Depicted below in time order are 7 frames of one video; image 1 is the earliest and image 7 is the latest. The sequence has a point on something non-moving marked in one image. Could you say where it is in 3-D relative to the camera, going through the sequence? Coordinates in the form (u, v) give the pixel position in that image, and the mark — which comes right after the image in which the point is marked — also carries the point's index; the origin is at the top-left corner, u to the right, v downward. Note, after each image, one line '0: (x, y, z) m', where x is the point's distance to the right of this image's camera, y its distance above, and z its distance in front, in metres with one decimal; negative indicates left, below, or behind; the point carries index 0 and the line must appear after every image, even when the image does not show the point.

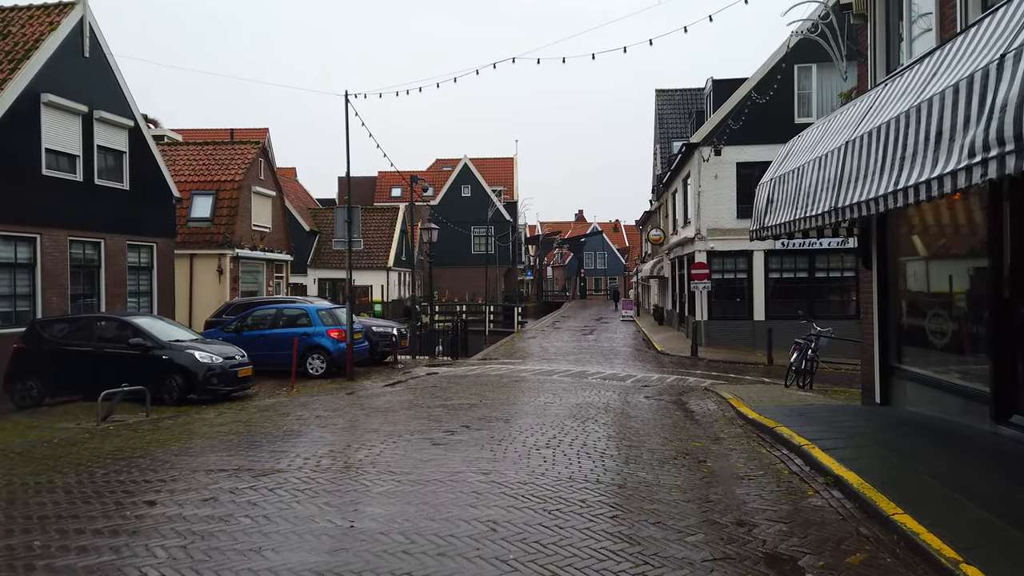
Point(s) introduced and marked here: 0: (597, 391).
0: (+1.3, -1.7, +12.2) m
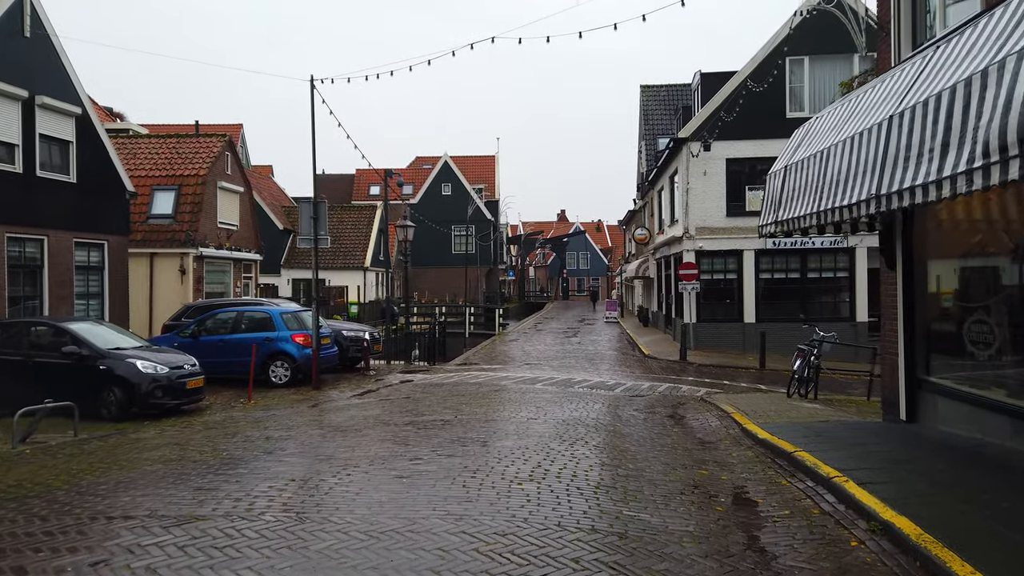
0: (+1.0, -1.7, +11.1) m
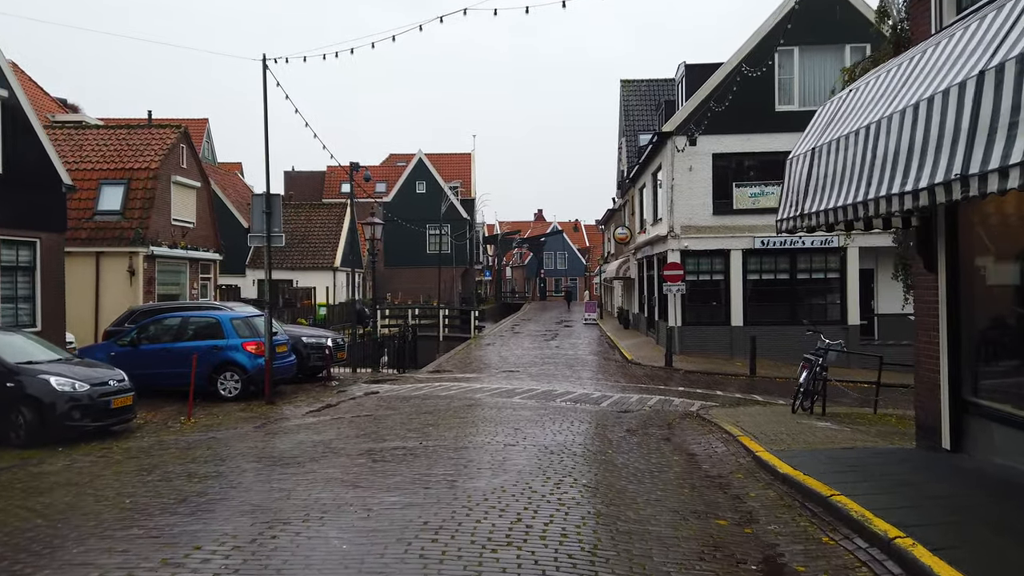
0: (+0.7, -1.7, +9.8) m
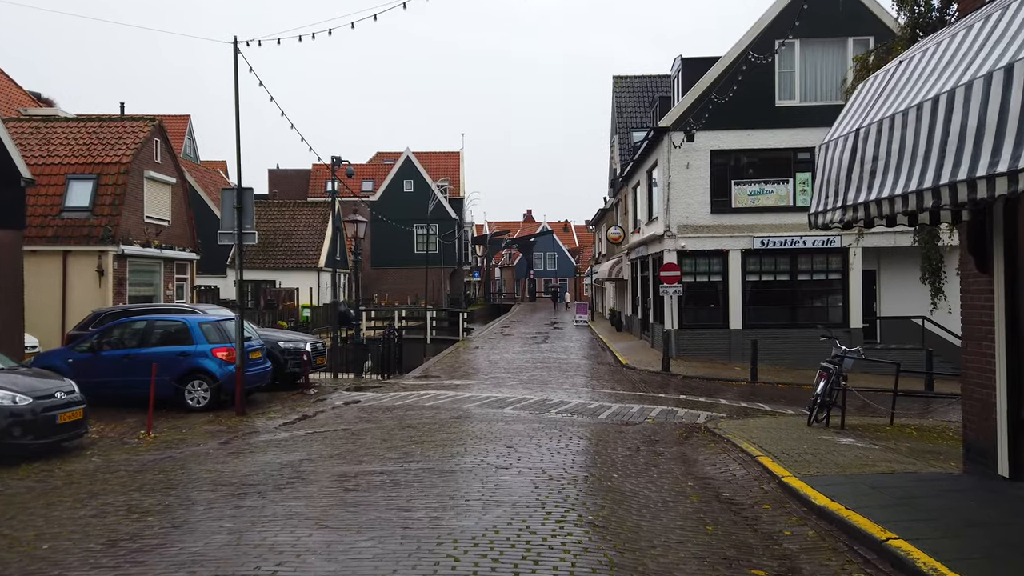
0: (+0.6, -1.8, +8.9) m
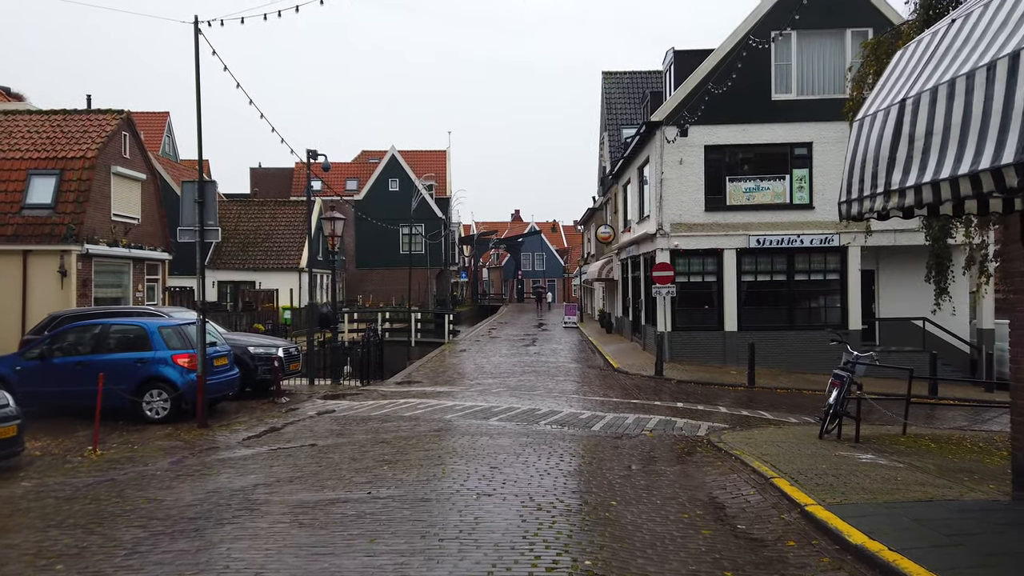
0: (+0.4, -1.8, +8.1) m
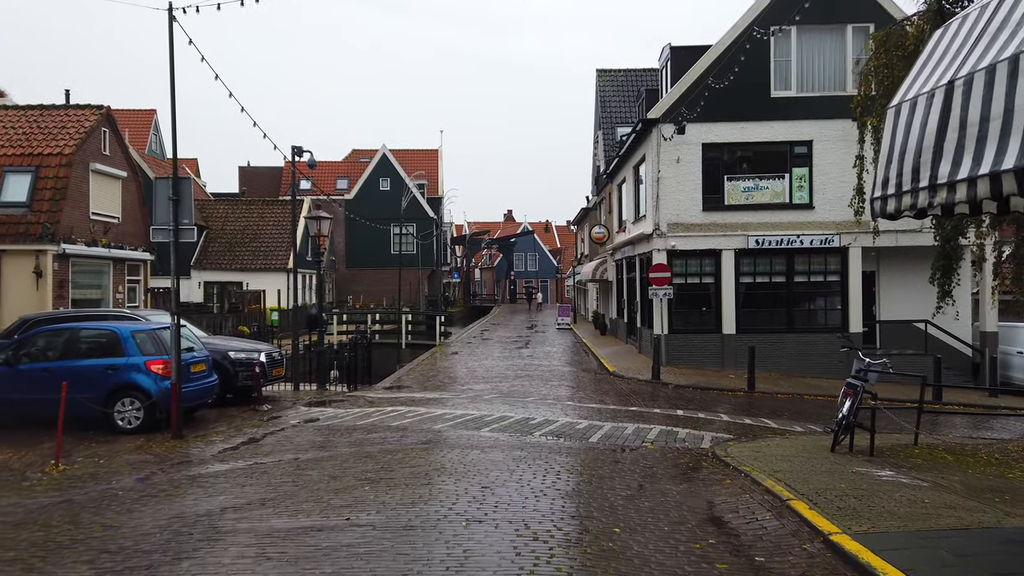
0: (+0.4, -1.8, +7.5) m
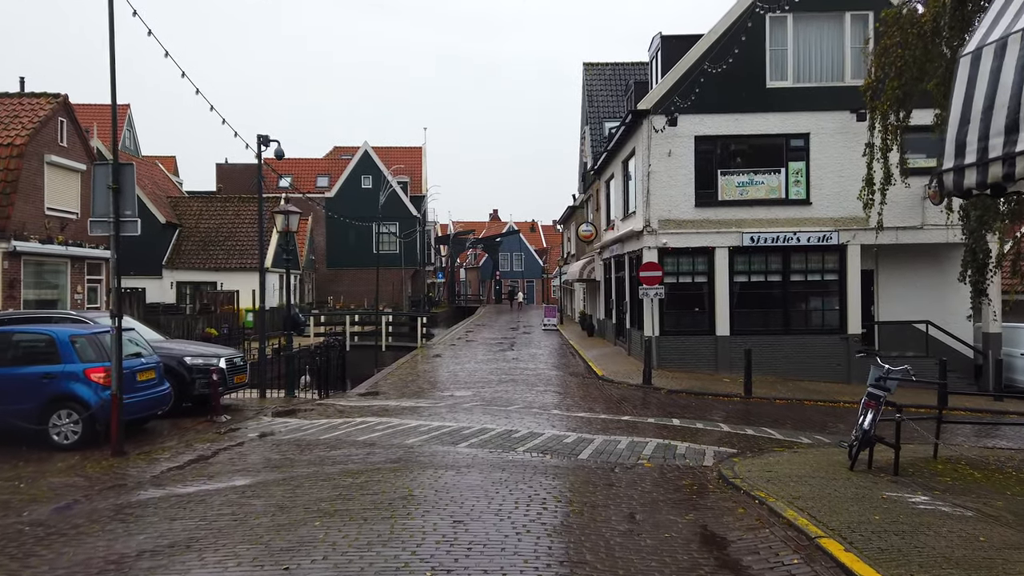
0: (+0.2, -1.8, +6.5) m
